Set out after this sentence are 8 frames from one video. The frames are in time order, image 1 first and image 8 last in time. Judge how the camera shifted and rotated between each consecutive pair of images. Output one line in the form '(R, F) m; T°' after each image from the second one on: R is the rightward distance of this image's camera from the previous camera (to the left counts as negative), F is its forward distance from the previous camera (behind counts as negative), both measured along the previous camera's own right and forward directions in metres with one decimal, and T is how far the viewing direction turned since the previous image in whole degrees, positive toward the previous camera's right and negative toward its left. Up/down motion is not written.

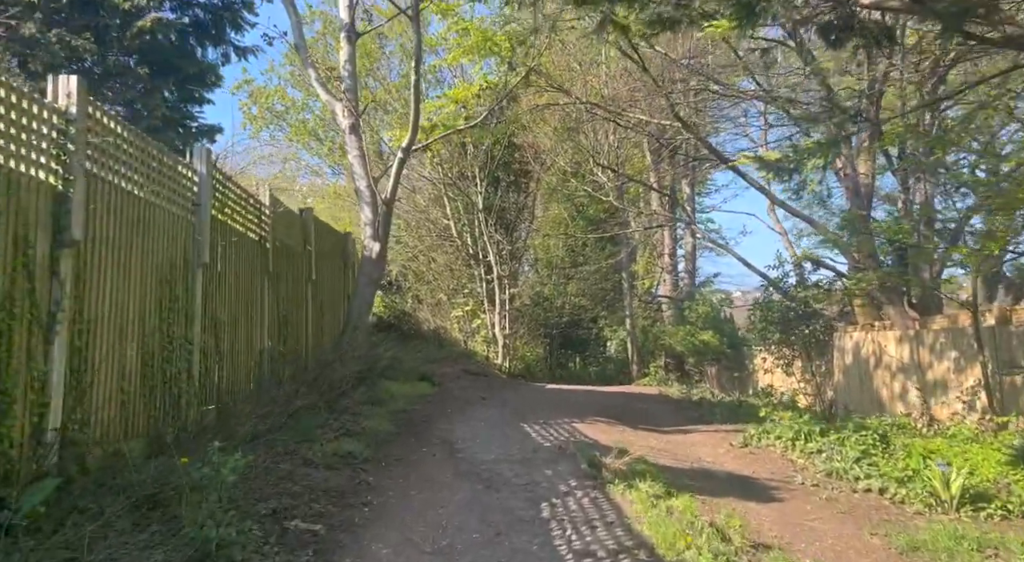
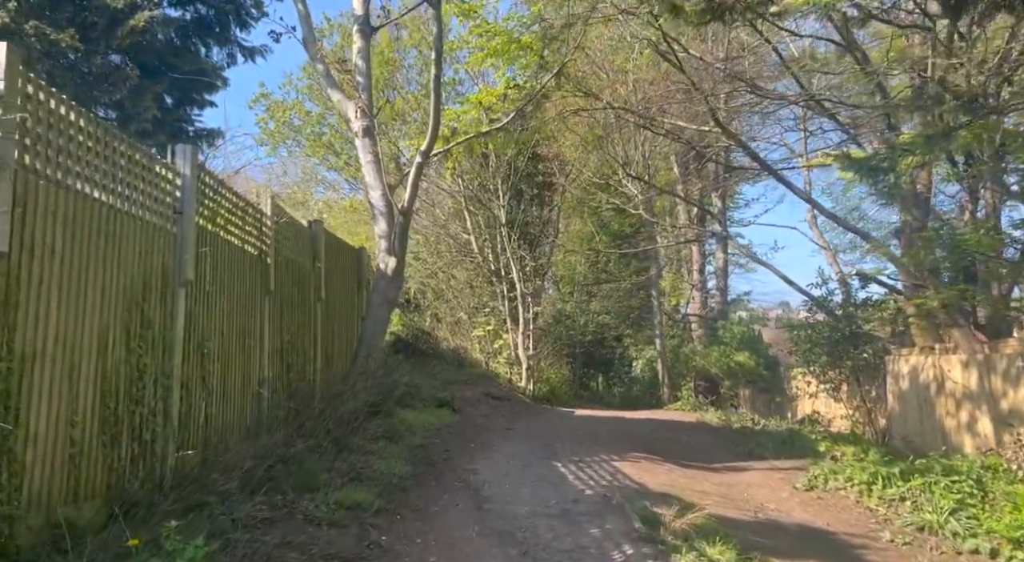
(-0.1, +0.9) m; -1°
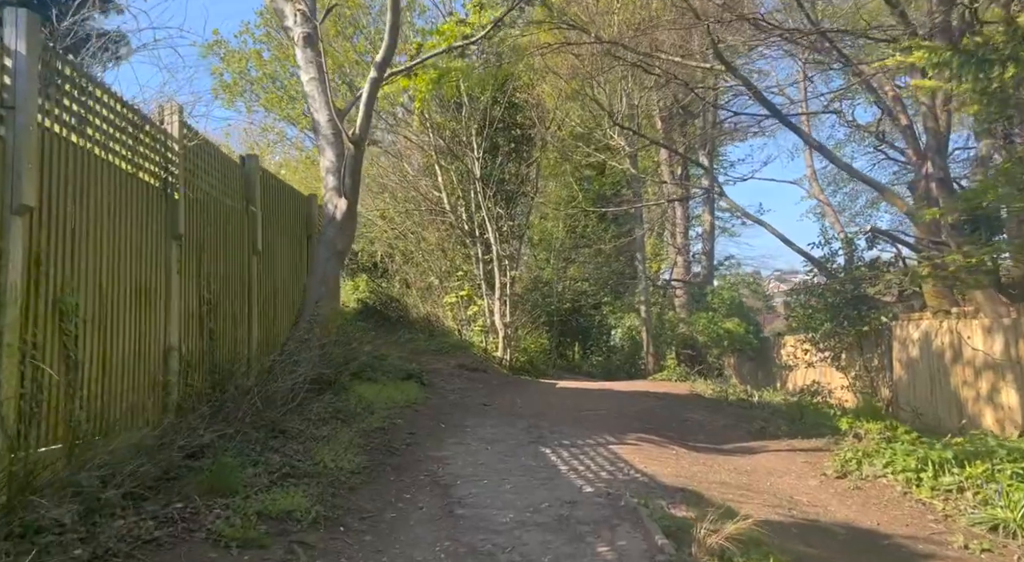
(0.0, +1.2) m; +2°
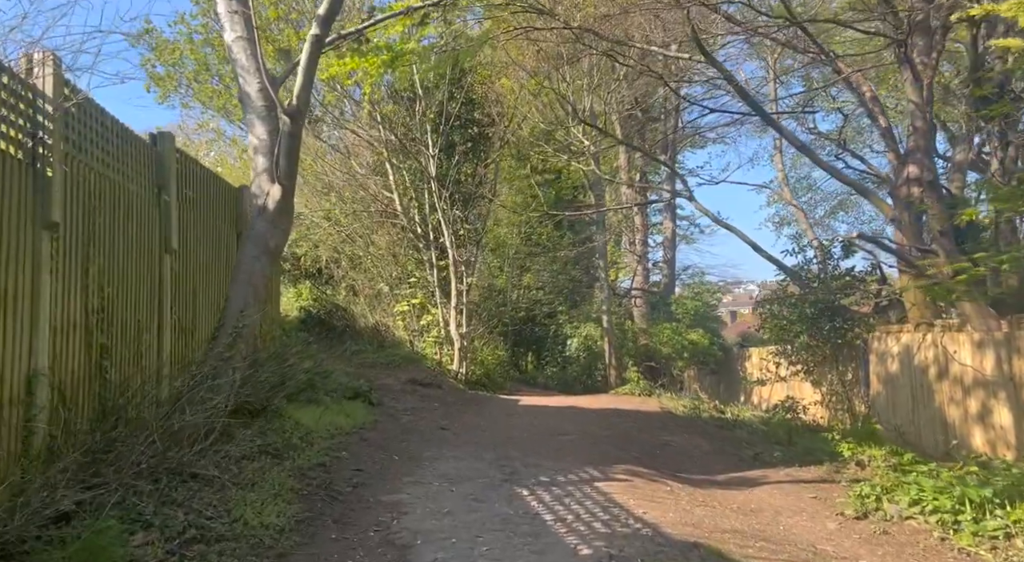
(-0.1, +0.9) m; +4°
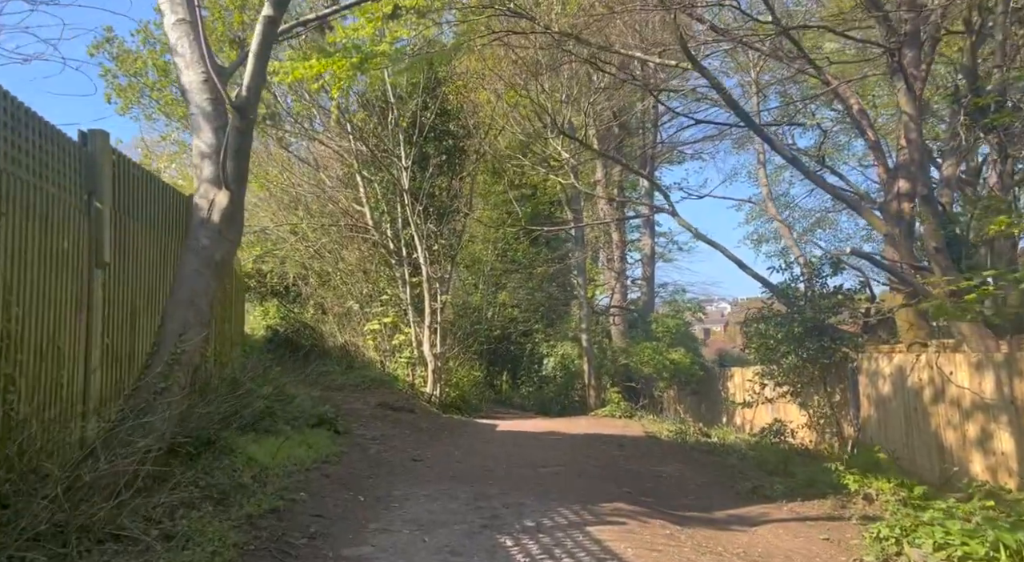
(0.0, +0.6) m; +2°
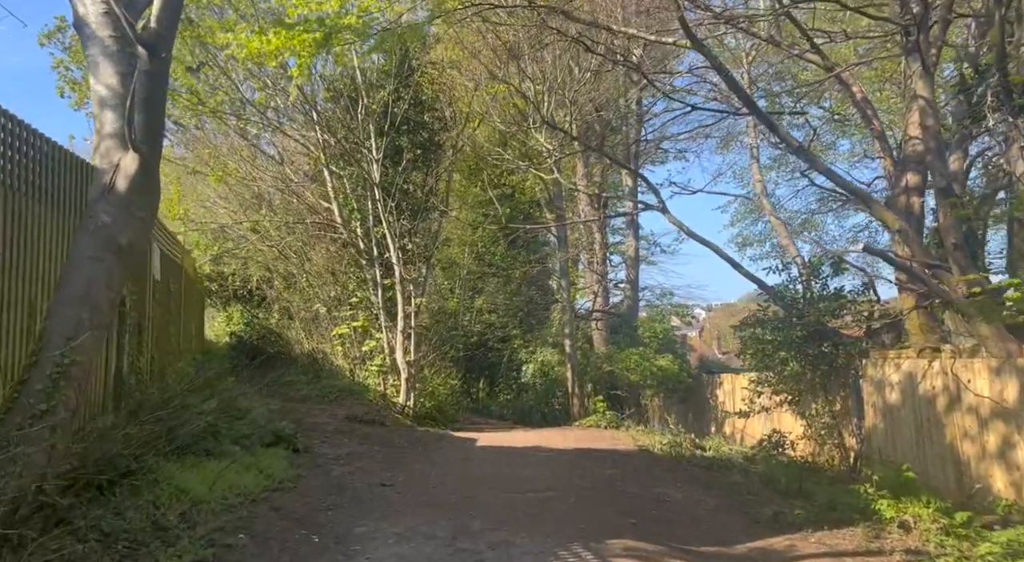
(-0.1, +0.8) m; +2°
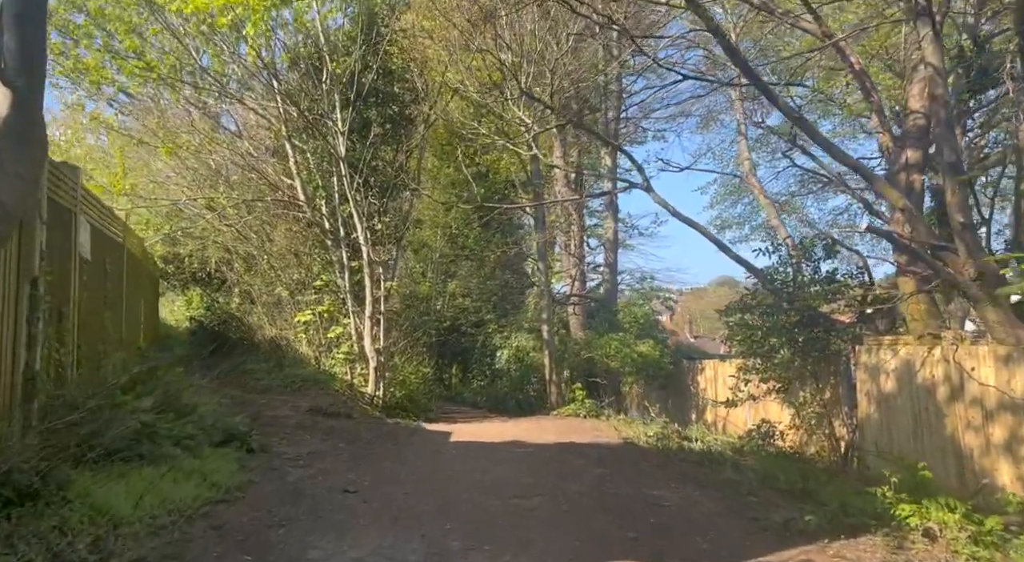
(-0.1, +0.7) m; +2°
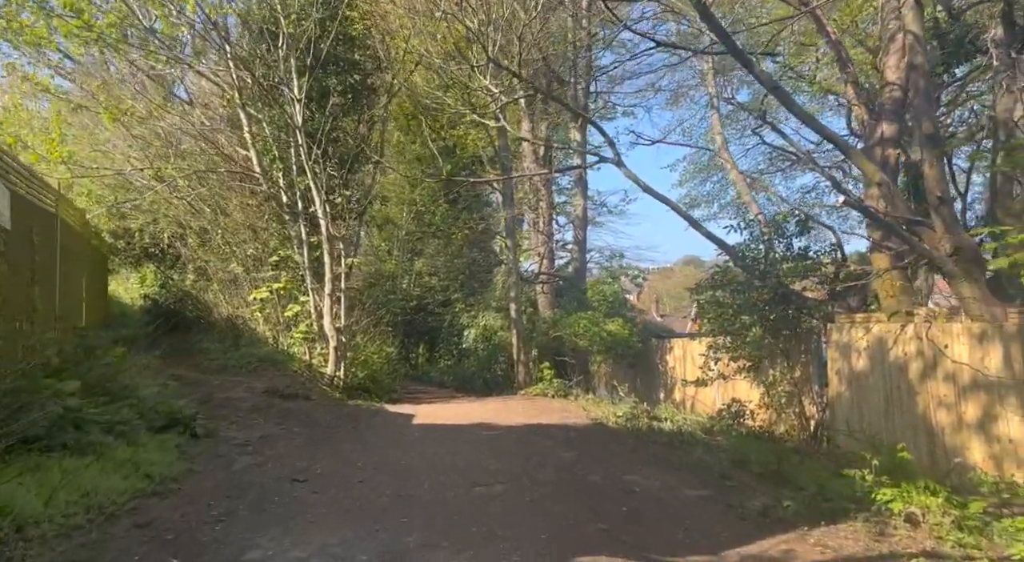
(0.0, +0.4) m; +2°
